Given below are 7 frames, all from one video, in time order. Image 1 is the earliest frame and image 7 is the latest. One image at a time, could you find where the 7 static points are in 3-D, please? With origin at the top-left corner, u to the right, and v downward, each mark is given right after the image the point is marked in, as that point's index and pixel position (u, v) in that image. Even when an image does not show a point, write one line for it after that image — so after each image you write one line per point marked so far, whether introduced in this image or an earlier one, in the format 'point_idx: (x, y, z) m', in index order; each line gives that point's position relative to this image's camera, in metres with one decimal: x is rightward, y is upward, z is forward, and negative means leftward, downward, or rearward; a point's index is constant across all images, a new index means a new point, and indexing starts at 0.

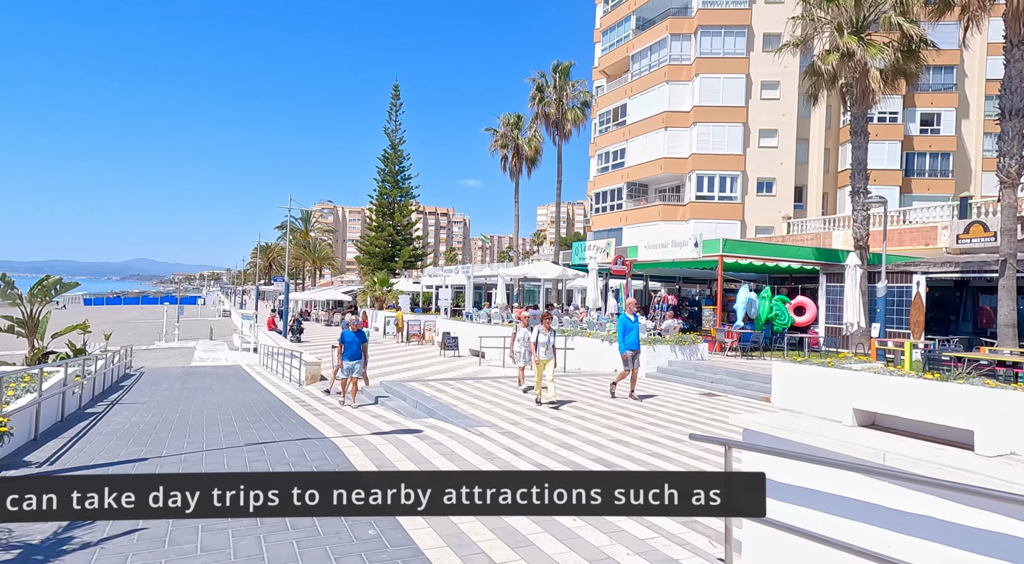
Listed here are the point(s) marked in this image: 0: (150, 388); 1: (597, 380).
0: (-9.4, -2.8, +16.3) m
1: (+1.9, -2.2, +14.0) m
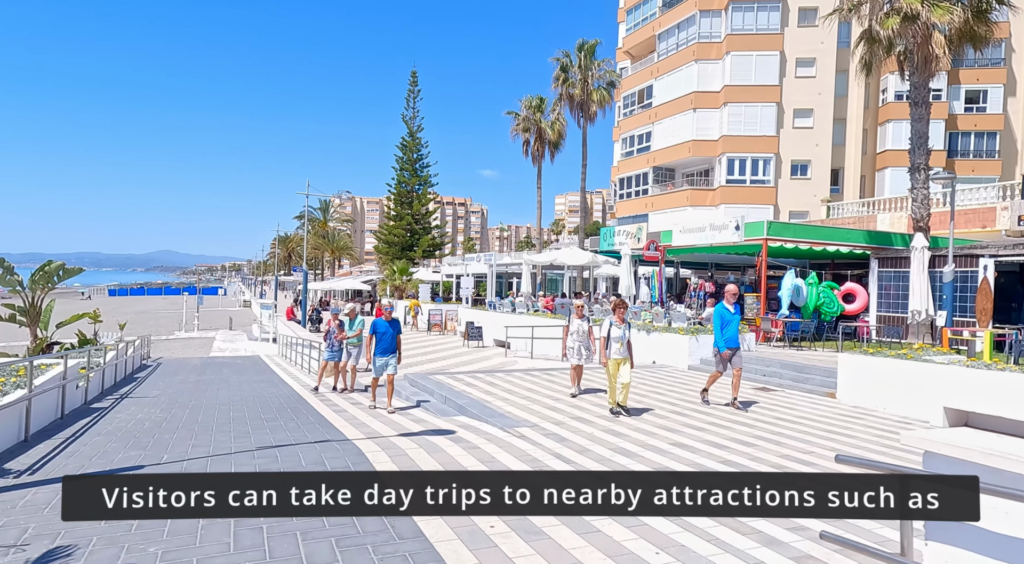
0: (-8.6, -2.5, +15.6) m
1: (+2.6, -1.9, +13.0) m
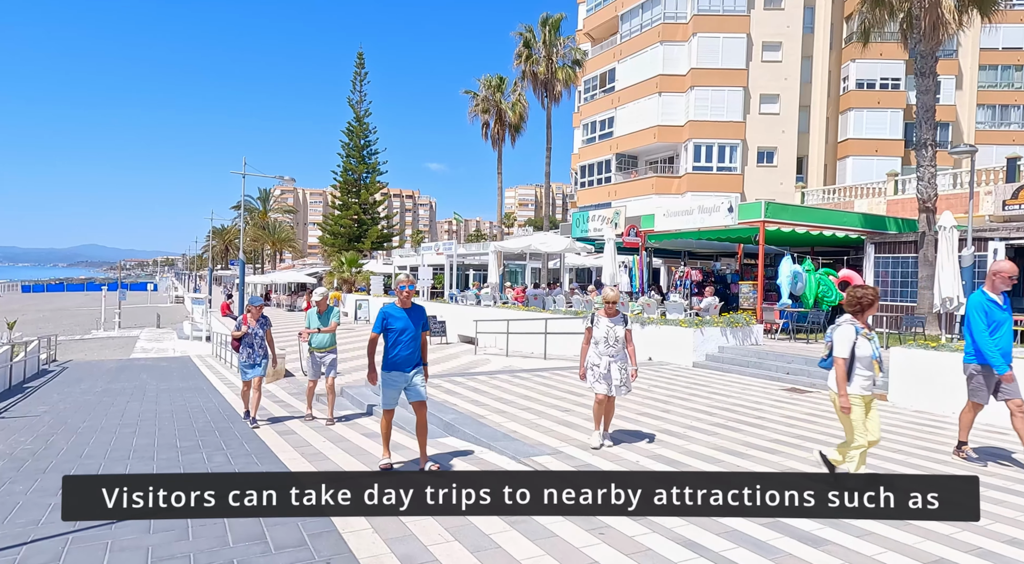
0: (-9.2, -2.2, +12.8) m
1: (+2.3, -1.6, +11.2) m
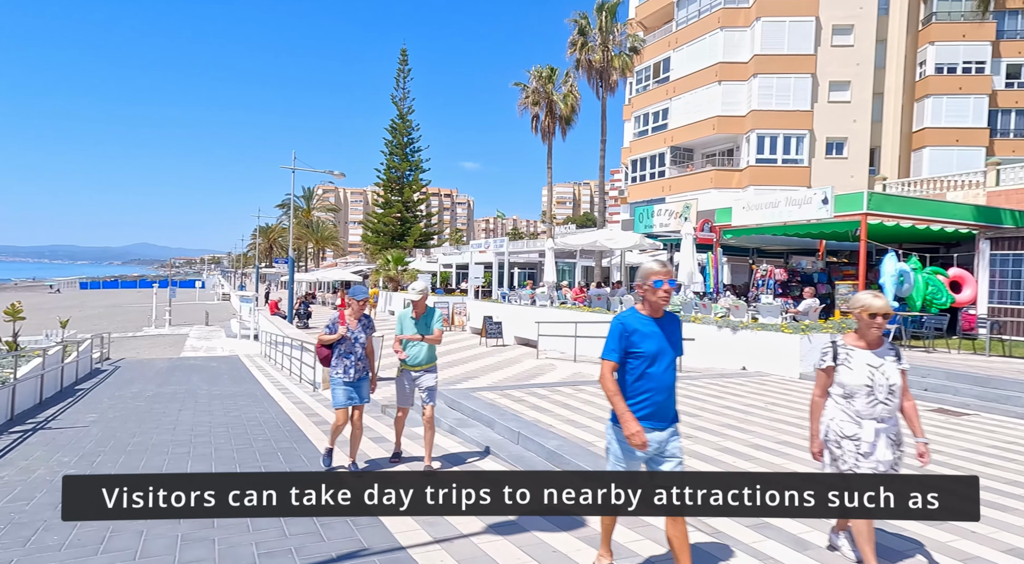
0: (-7.7, -2.2, +12.2) m
1: (+3.6, -1.6, +9.9) m
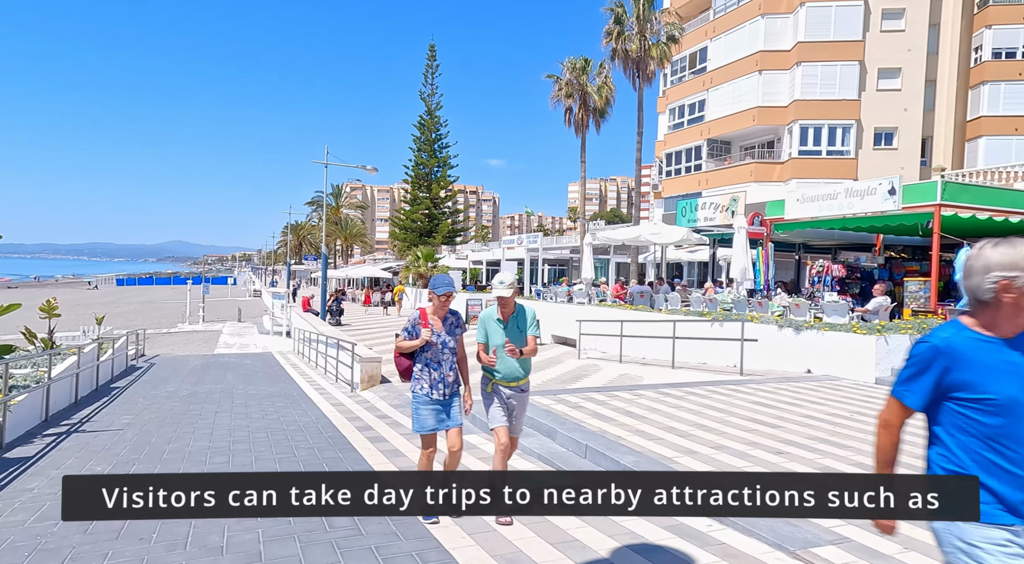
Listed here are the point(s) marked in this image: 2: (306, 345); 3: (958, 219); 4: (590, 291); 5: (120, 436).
0: (-6.9, -2.1, +11.9) m
1: (+4.3, -1.6, +9.1) m
2: (-6.4, -2.0, +19.5) m
3: (+9.4, +1.3, +13.3) m
4: (+2.5, -0.3, +19.6) m
5: (-4.8, -1.9, +7.7) m
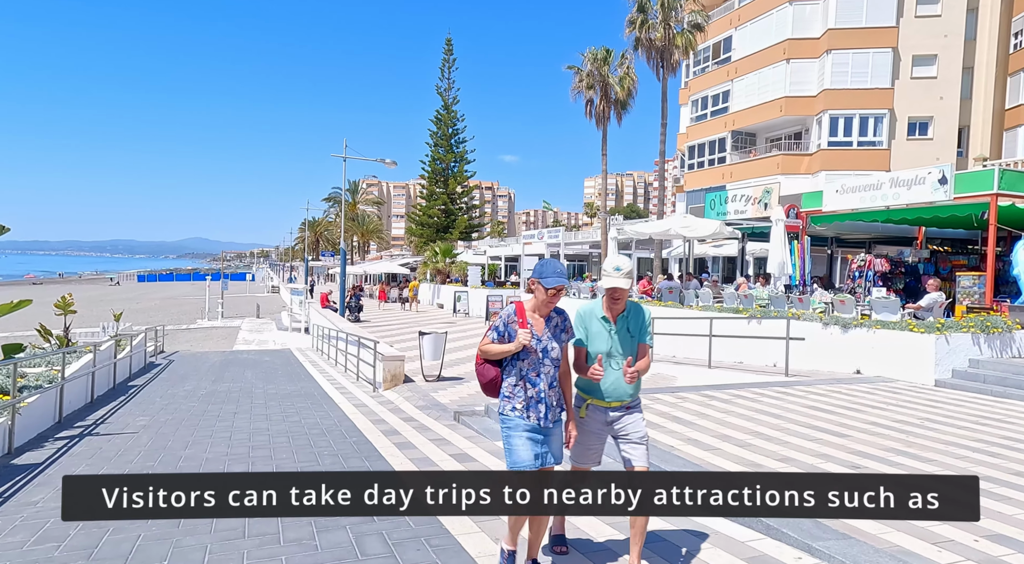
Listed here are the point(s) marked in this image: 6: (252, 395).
0: (-6.3, -2.0, +11.5) m
1: (+4.8, -1.5, +8.5) m
2: (-5.7, -1.8, +19.1) m
3: (+10.0, +1.5, +12.6) m
4: (+3.2, -0.1, +19.0) m
5: (-4.4, -1.8, +7.3) m
6: (-4.5, -2.0, +10.9) m
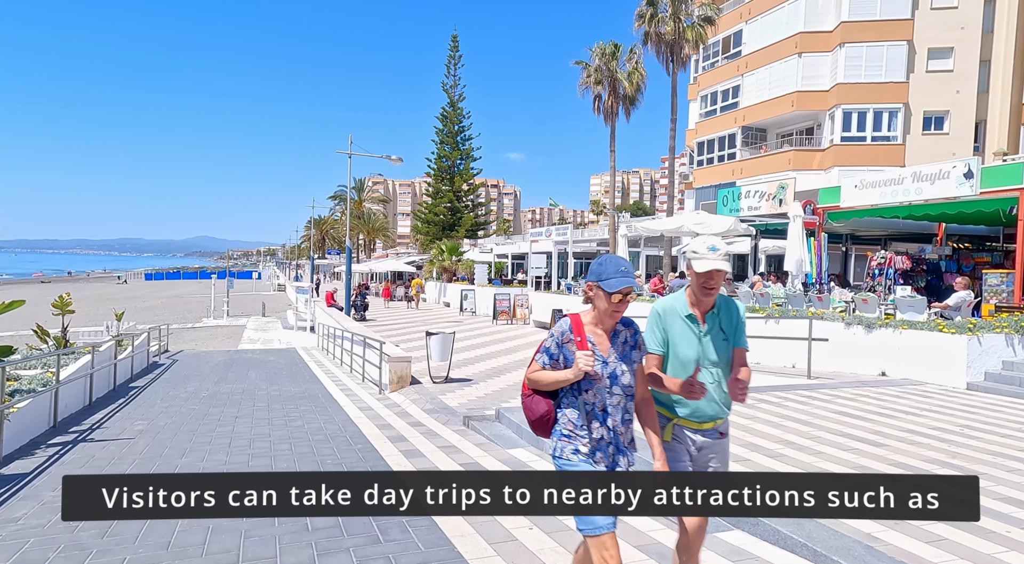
0: (-6.2, -2.0, +11.2) m
1: (+4.9, -1.5, +8.1) m
2: (-5.5, -1.8, +18.9) m
3: (+10.2, +1.5, +12.1) m
4: (+3.4, -0.1, +18.6) m
5: (-4.2, -1.8, +7.0) m
6: (-4.3, -1.9, +10.6) m
